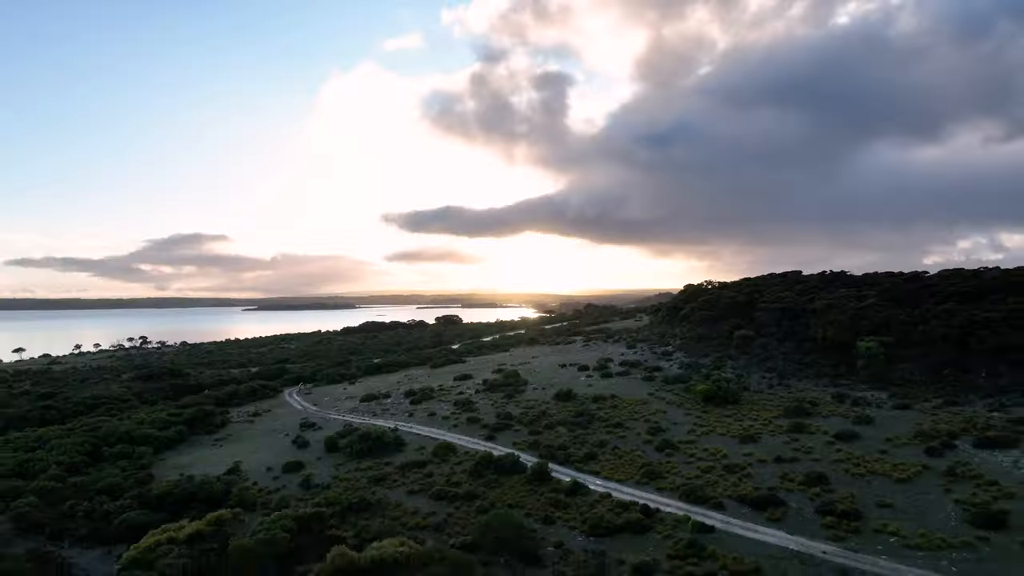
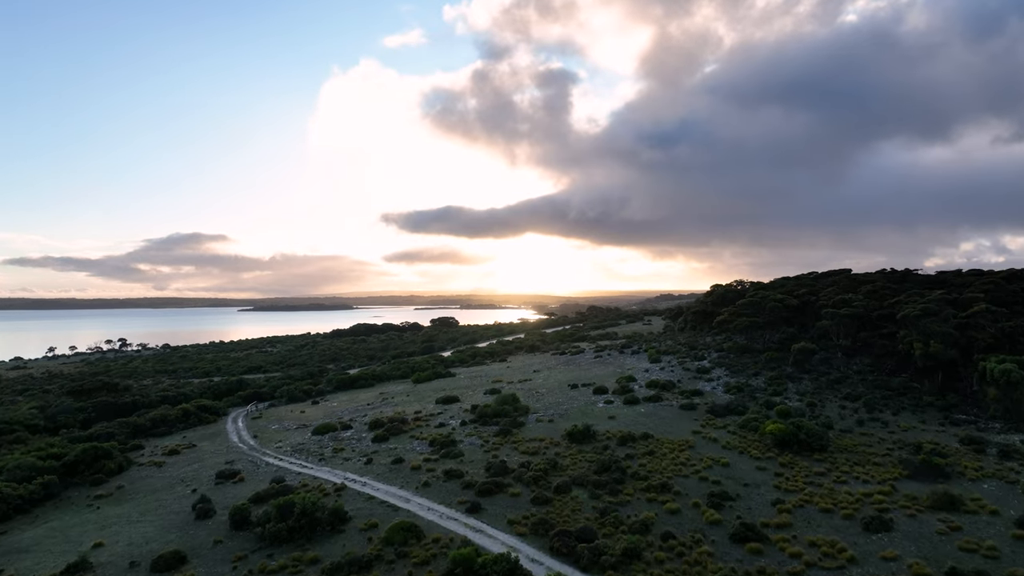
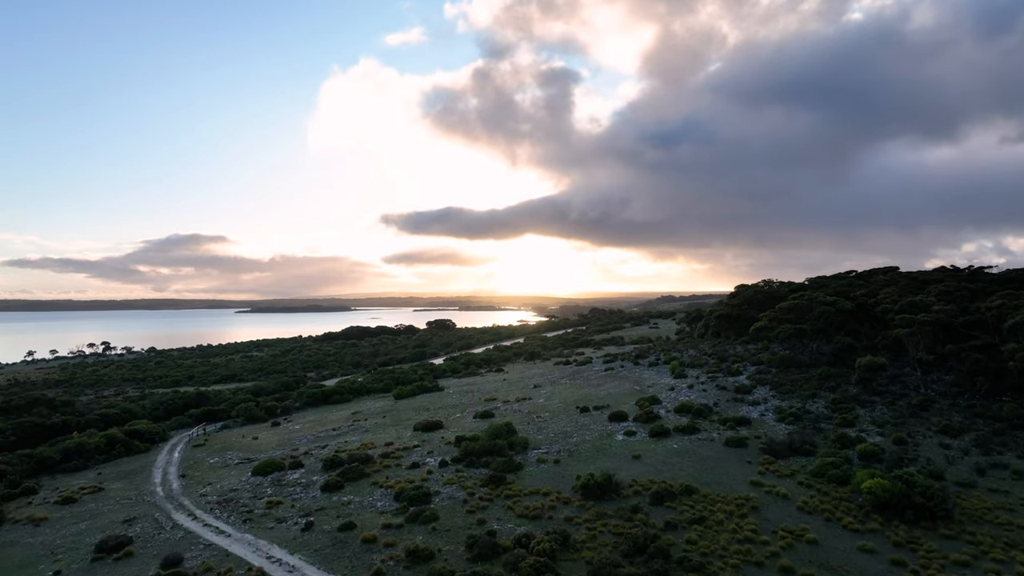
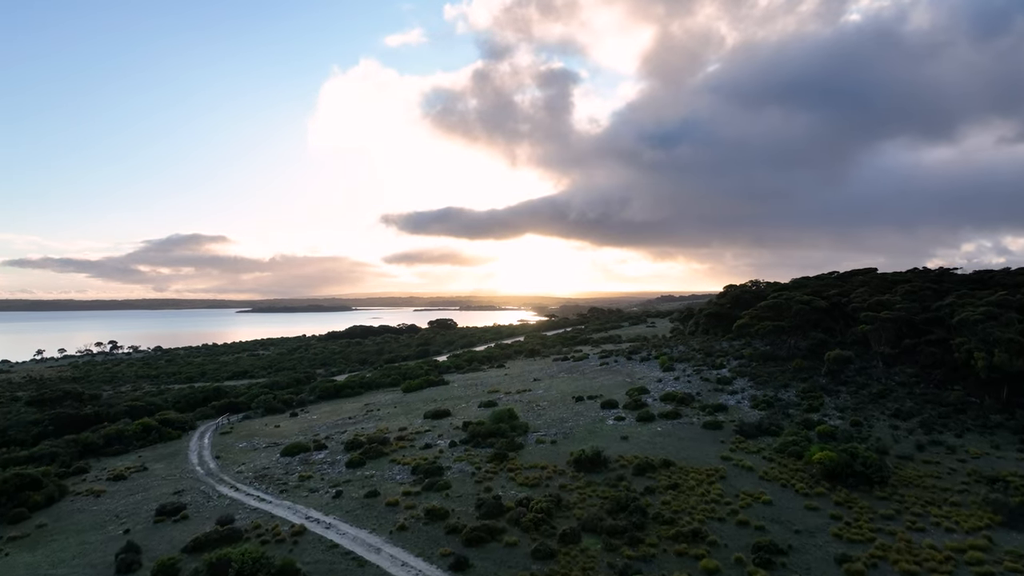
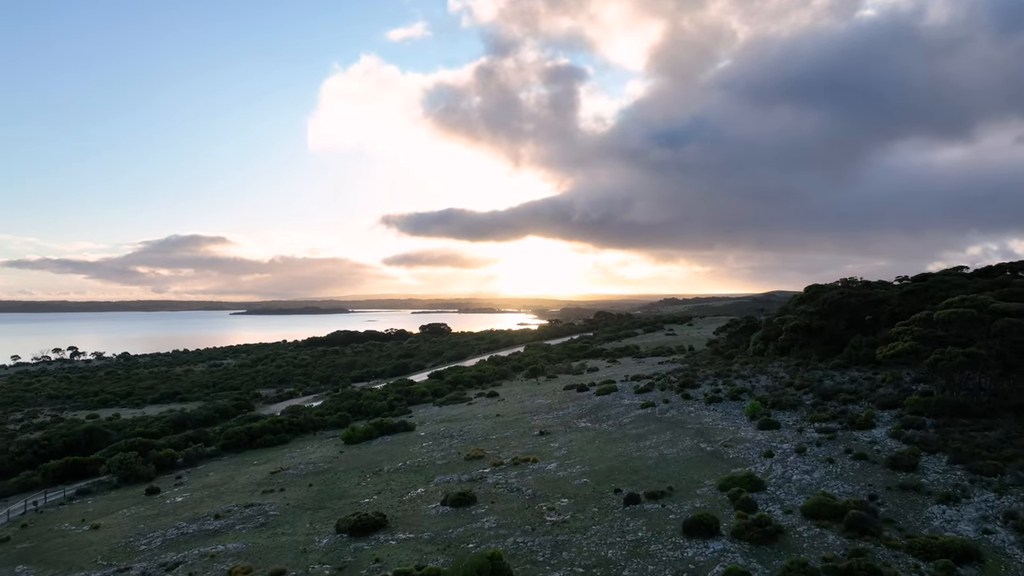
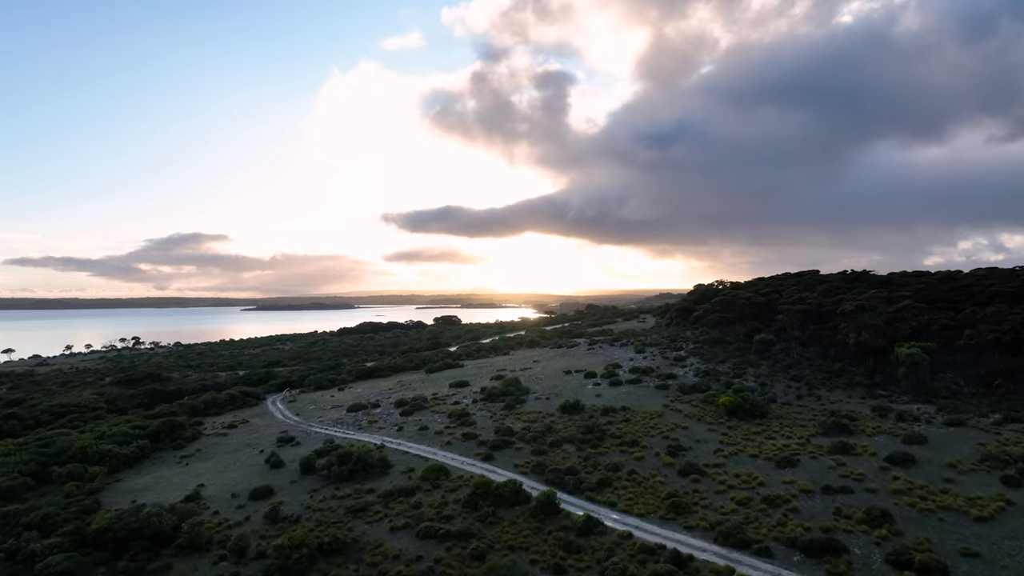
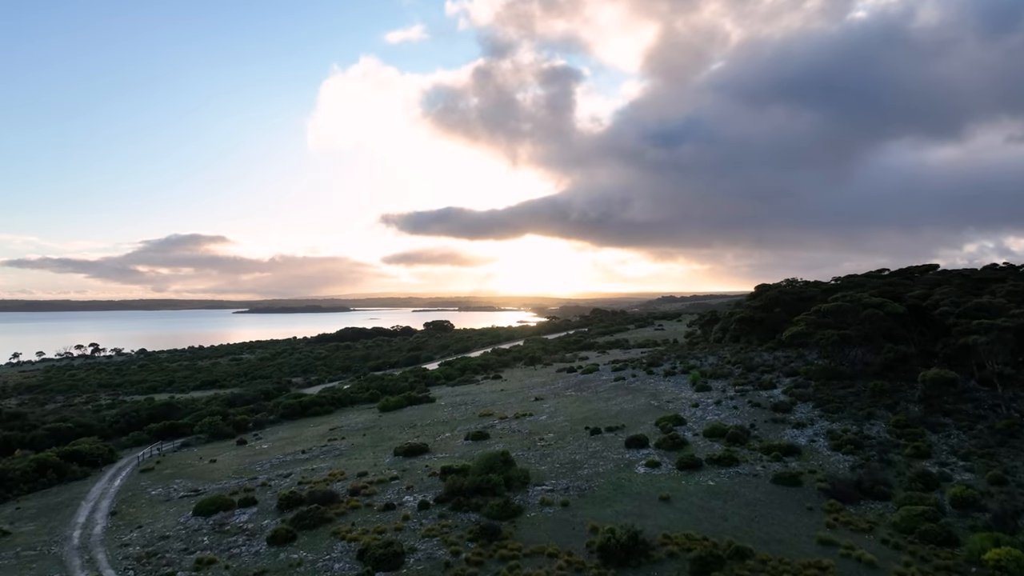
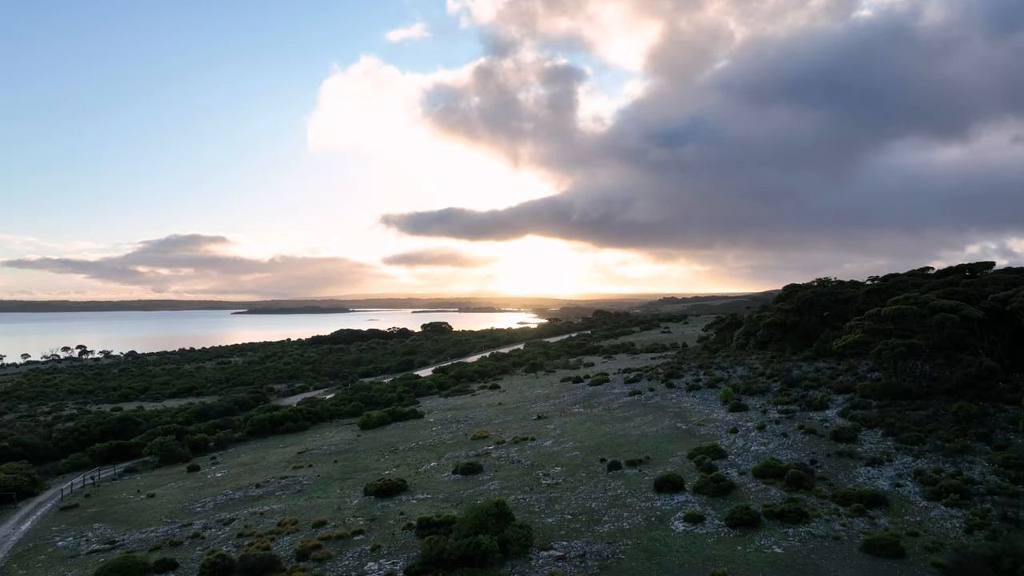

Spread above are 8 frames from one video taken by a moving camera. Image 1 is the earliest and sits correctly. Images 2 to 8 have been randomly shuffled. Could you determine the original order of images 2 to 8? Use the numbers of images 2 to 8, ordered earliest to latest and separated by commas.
6, 2, 4, 3, 7, 8, 5
